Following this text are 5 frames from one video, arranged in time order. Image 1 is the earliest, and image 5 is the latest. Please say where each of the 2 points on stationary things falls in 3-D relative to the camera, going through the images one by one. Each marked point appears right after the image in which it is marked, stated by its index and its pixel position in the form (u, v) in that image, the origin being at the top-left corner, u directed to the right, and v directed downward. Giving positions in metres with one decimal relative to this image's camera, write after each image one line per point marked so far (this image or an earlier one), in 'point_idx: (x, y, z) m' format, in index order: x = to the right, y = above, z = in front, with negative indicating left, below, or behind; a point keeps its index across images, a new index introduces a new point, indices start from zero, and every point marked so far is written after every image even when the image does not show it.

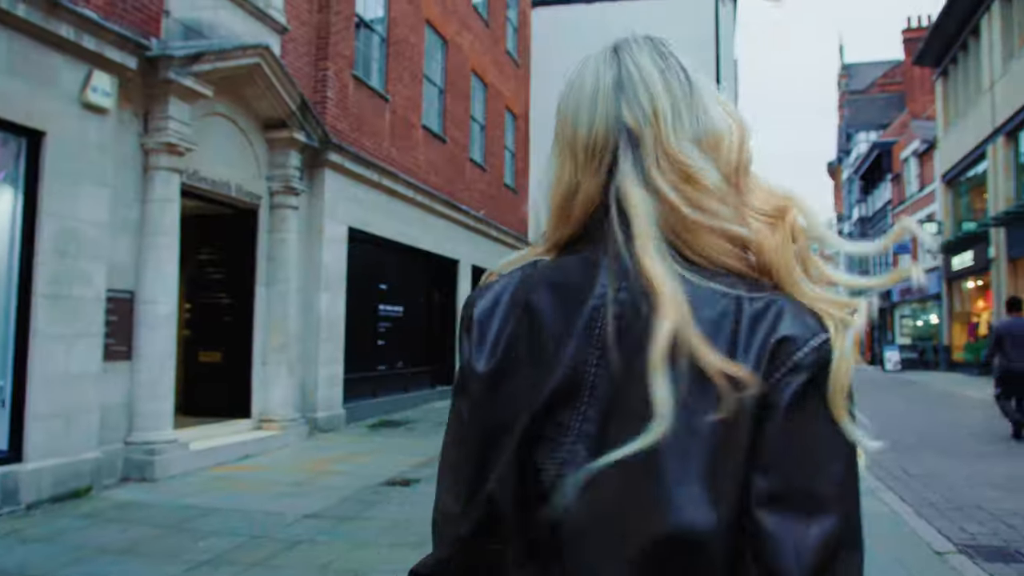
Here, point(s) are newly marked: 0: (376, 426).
0: (-2.0, -2.0, +10.5) m
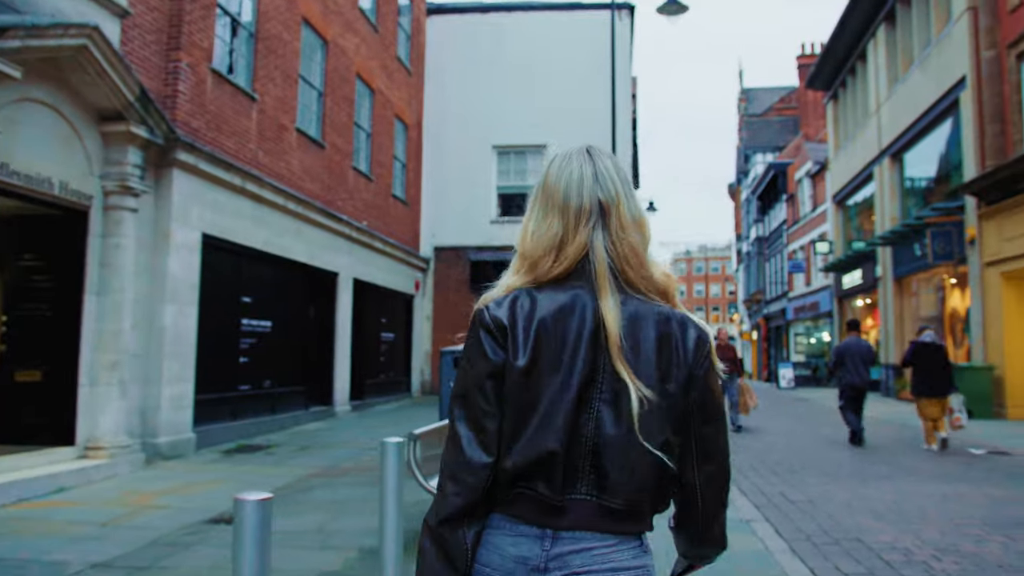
0: (-3.7, -2.1, +9.5) m
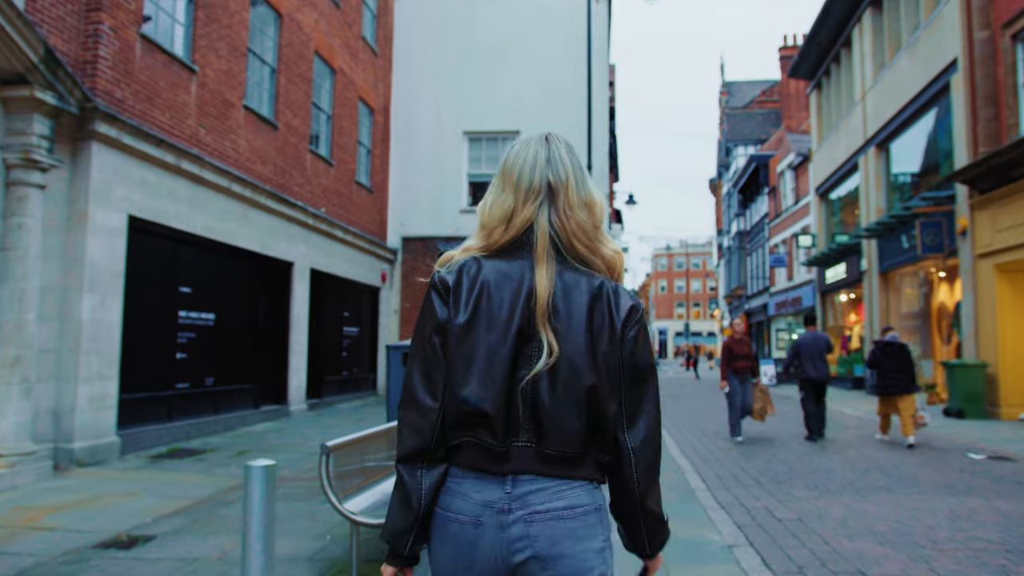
0: (-4.1, -2.0, +8.6) m
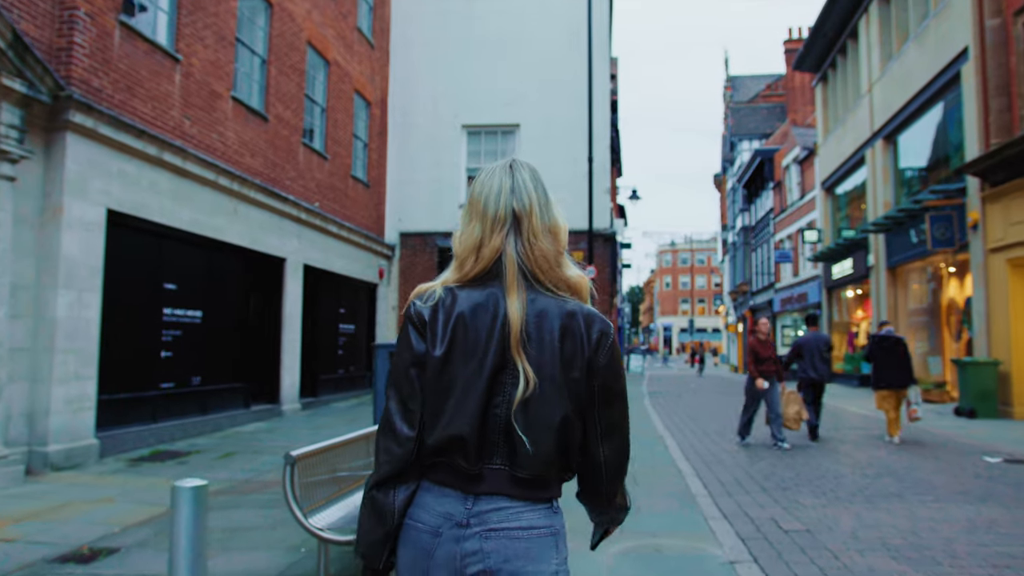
0: (-4.2, -2.0, +8.3) m
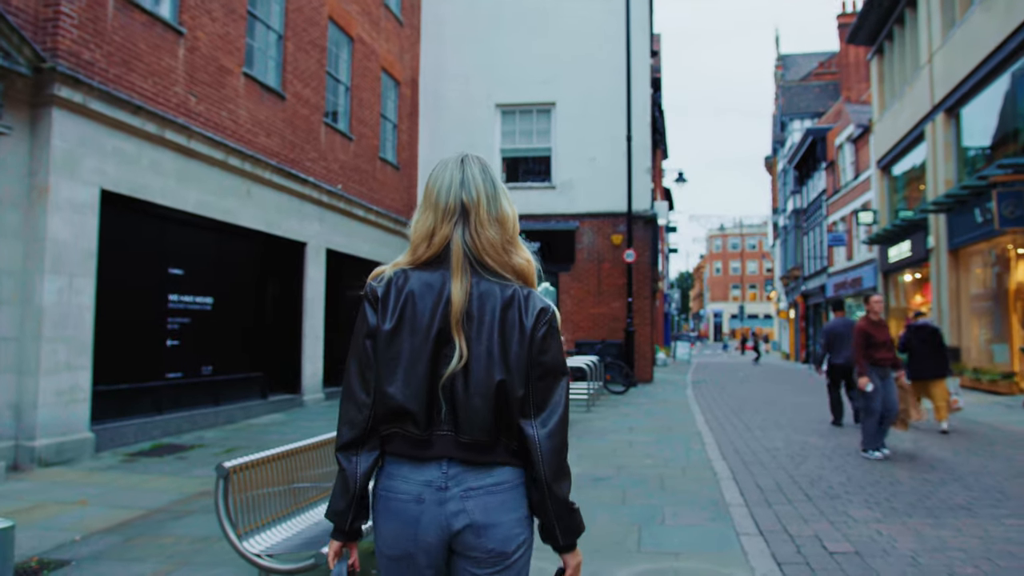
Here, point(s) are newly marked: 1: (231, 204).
0: (-4.0, -1.8, +7.9) m
1: (-3.9, +1.2, +10.1) m
